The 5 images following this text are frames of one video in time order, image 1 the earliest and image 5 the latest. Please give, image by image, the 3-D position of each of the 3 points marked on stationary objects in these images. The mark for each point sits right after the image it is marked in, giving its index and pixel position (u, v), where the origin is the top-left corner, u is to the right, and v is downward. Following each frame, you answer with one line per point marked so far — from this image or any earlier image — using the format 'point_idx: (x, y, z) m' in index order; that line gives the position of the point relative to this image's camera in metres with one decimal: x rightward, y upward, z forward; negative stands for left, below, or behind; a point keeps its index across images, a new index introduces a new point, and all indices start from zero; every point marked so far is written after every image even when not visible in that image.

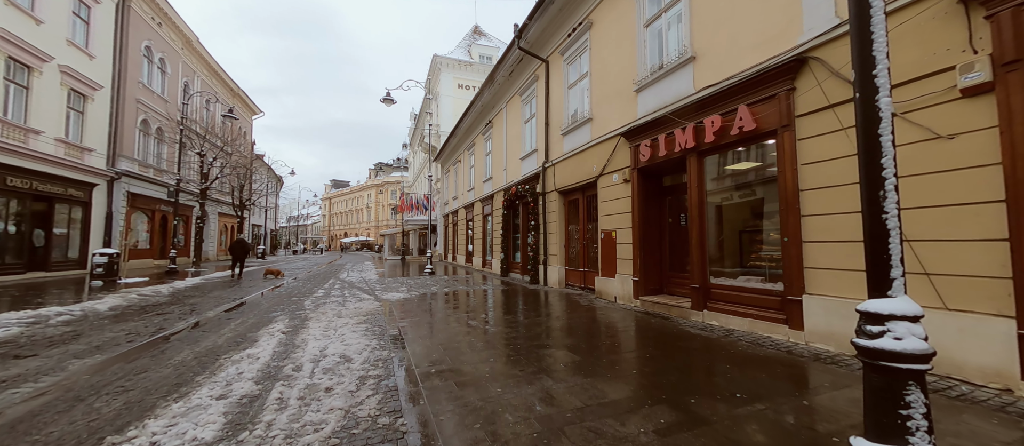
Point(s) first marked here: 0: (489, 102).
0: (-1.0, +5.5, +16.2) m
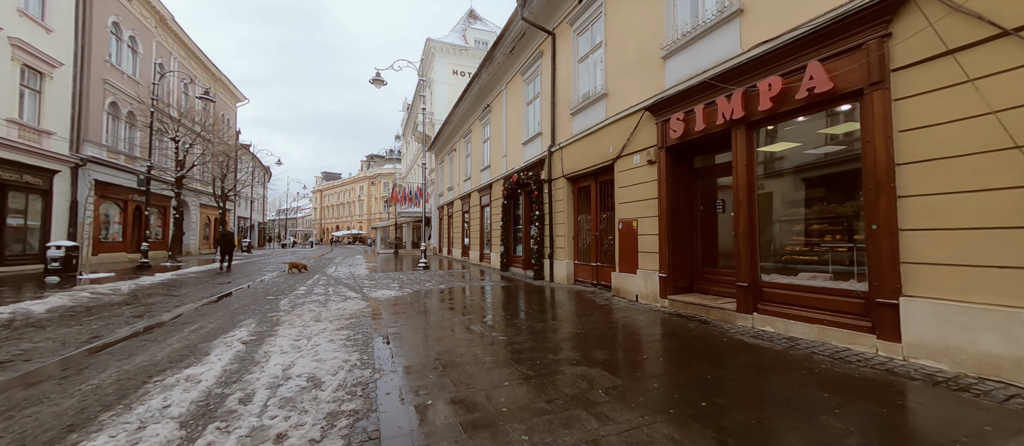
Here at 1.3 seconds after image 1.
0: (-1.0, +5.9, +15.1) m
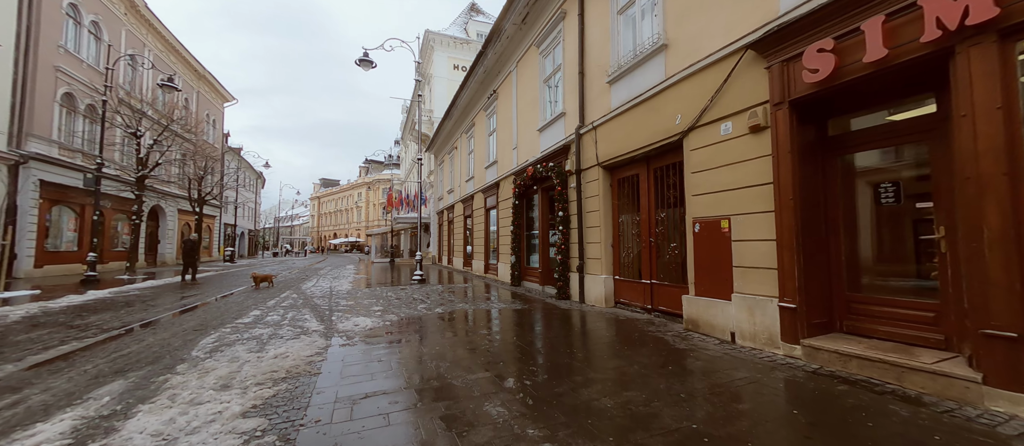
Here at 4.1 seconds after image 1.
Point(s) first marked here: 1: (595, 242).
0: (-0.6, +5.7, +12.9) m
1: (+1.7, -0.4, +7.4) m
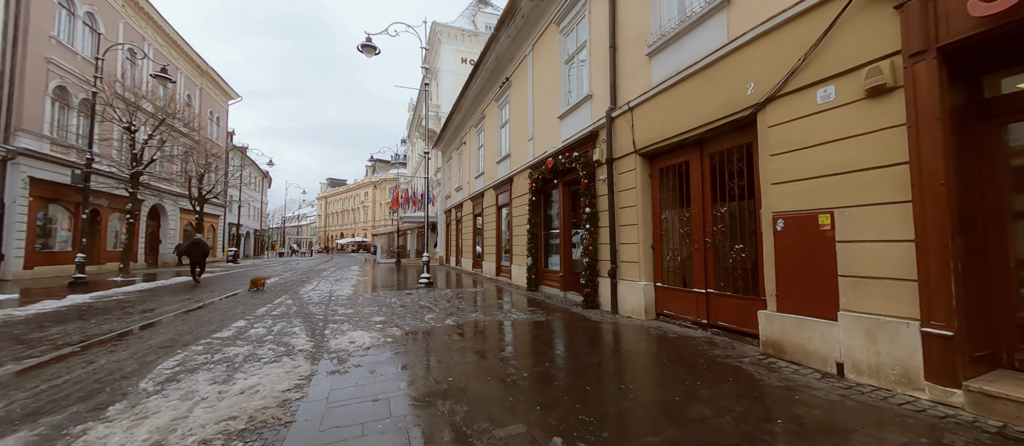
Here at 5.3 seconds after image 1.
0: (-0.2, +5.8, +11.9) m
1: (+2.1, -0.4, +6.3) m
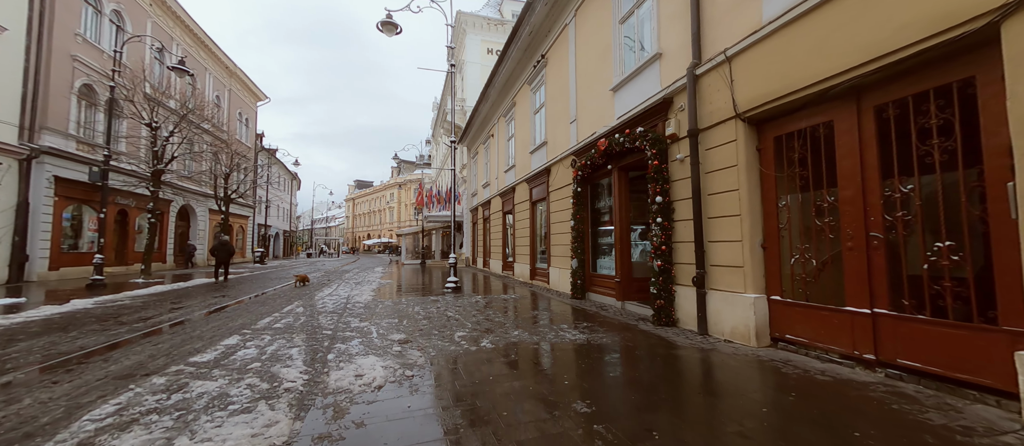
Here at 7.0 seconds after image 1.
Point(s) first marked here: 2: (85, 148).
0: (+0.9, +5.9, +10.4) m
1: (+2.8, -0.2, +4.7) m
2: (-17.5, +3.1, +14.5) m
